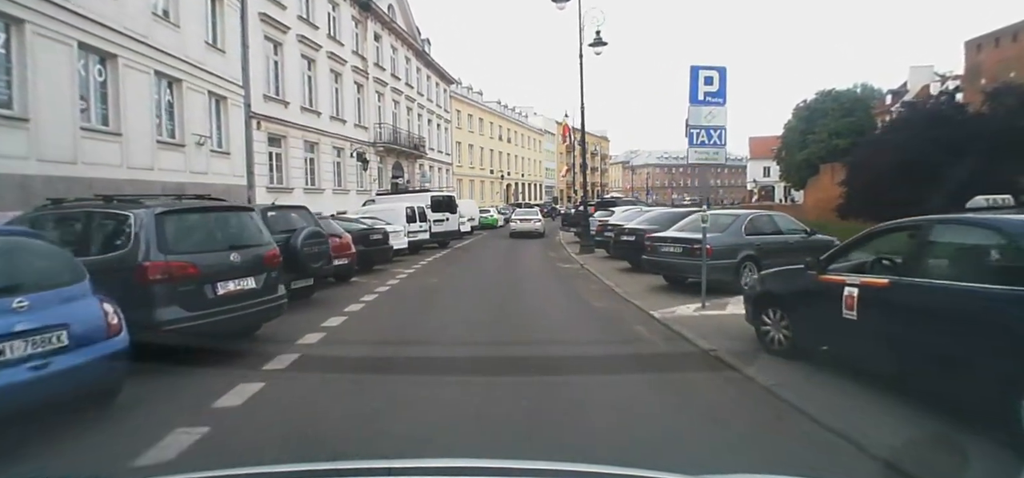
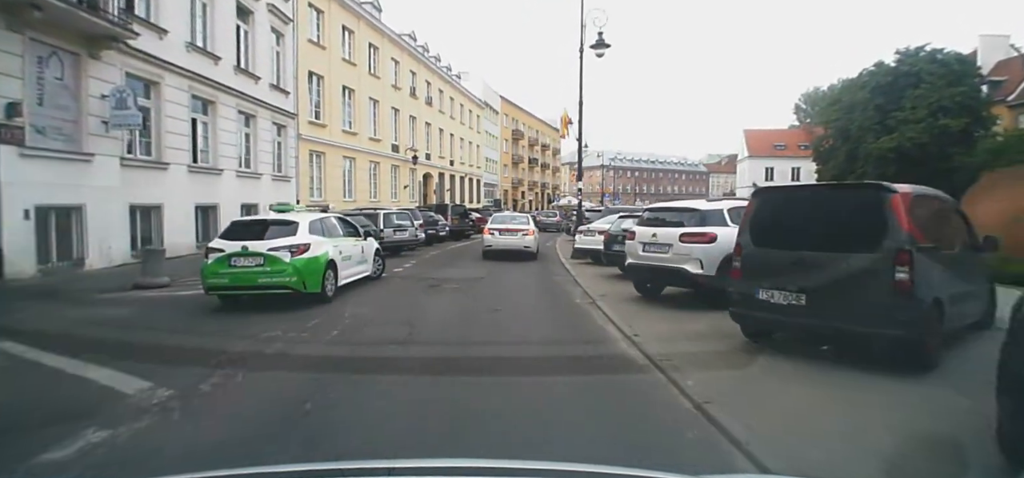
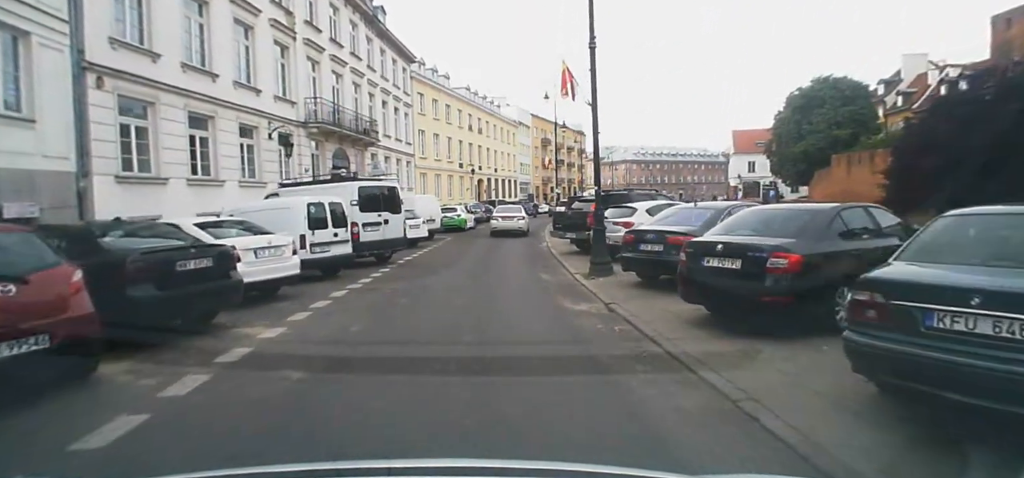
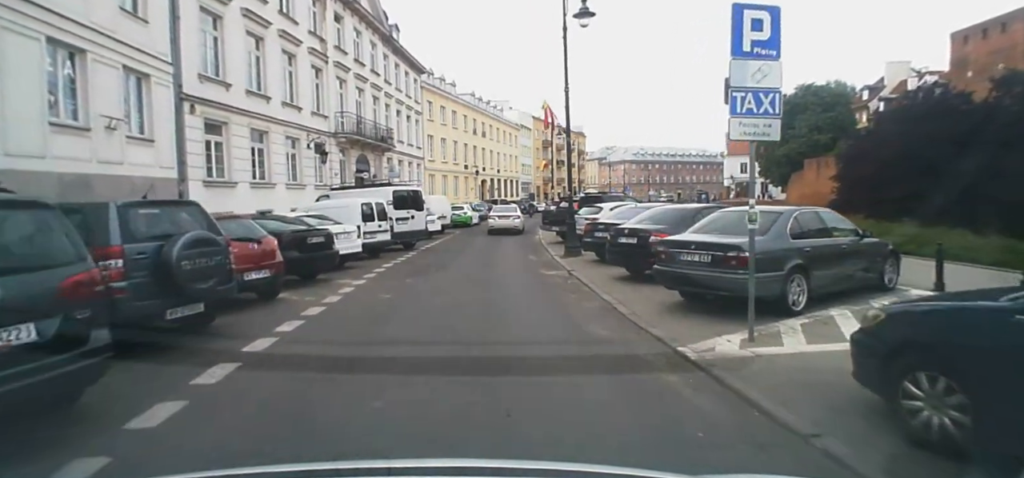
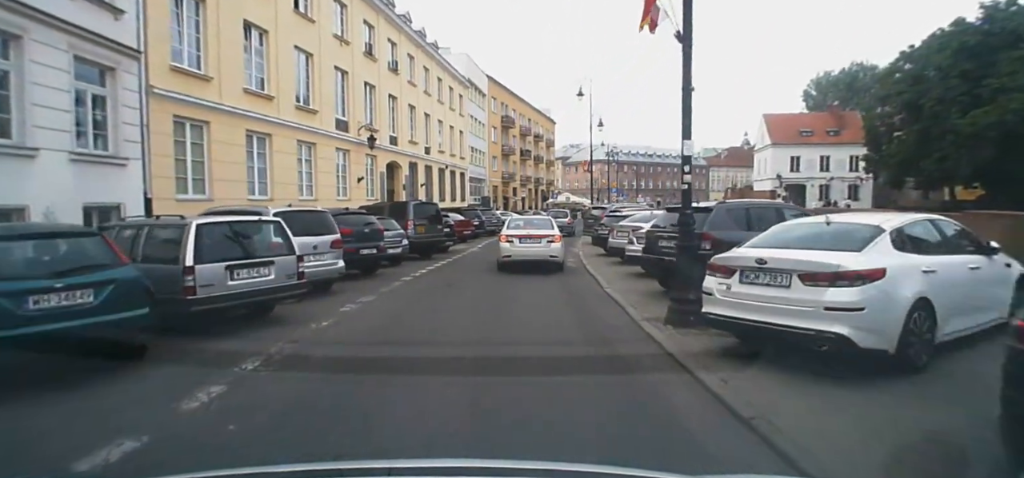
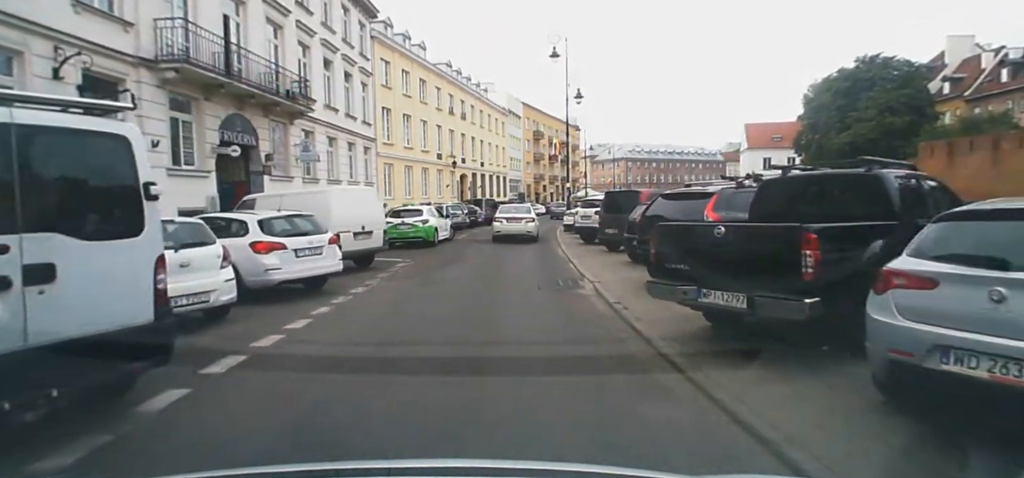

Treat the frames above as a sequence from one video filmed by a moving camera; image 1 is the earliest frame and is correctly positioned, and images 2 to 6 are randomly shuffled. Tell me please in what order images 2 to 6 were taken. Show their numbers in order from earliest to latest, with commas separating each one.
4, 3, 6, 2, 5
